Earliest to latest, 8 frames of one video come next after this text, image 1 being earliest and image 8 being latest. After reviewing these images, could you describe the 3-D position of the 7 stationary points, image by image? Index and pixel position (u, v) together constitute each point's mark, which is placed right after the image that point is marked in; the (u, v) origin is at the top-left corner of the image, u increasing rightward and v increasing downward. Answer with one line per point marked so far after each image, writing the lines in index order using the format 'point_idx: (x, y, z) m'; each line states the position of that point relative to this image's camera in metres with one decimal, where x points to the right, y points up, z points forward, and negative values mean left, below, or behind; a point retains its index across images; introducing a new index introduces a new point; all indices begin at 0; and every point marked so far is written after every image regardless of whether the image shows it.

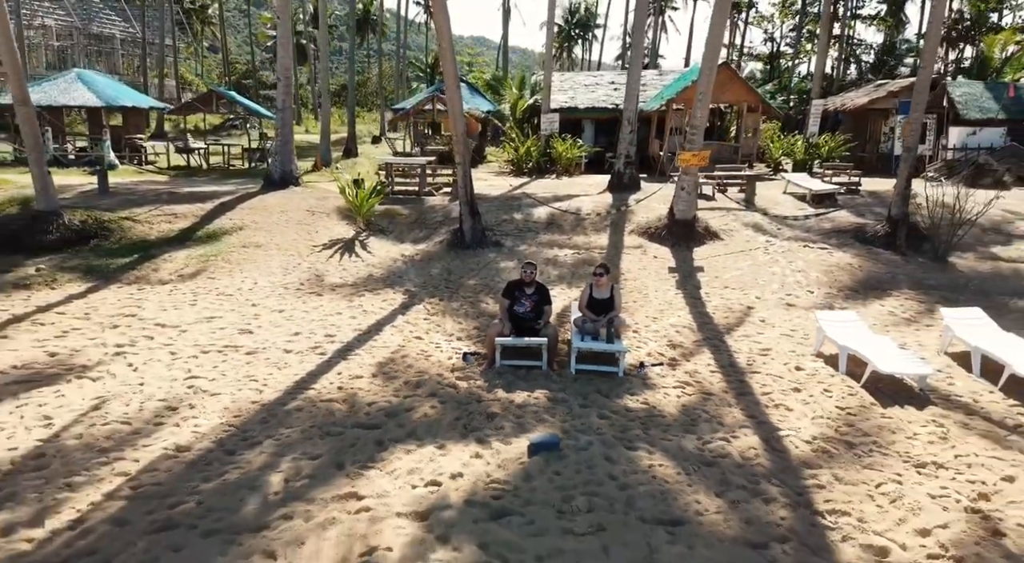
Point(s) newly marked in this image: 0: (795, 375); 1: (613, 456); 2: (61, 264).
0: (+2.7, -0.9, +6.0) m
1: (+0.7, -1.3, +4.7) m
2: (-6.2, +0.2, +8.8) m
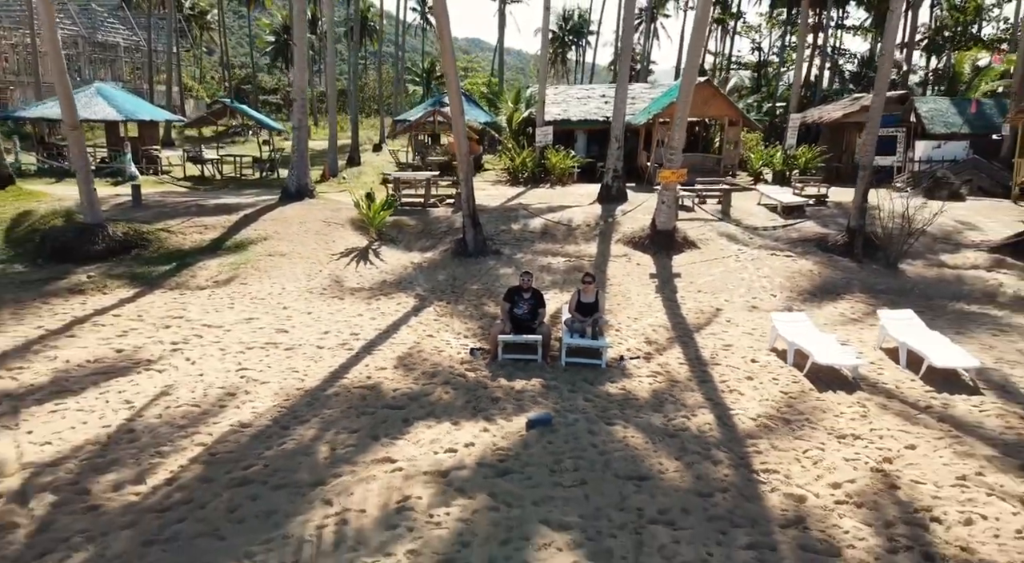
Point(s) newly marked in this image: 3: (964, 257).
0: (+2.7, -1.0, +7.2) m
1: (+0.8, -1.3, +5.8) m
2: (-6.2, +0.2, +9.9) m
3: (+7.9, +0.4, +11.0) m
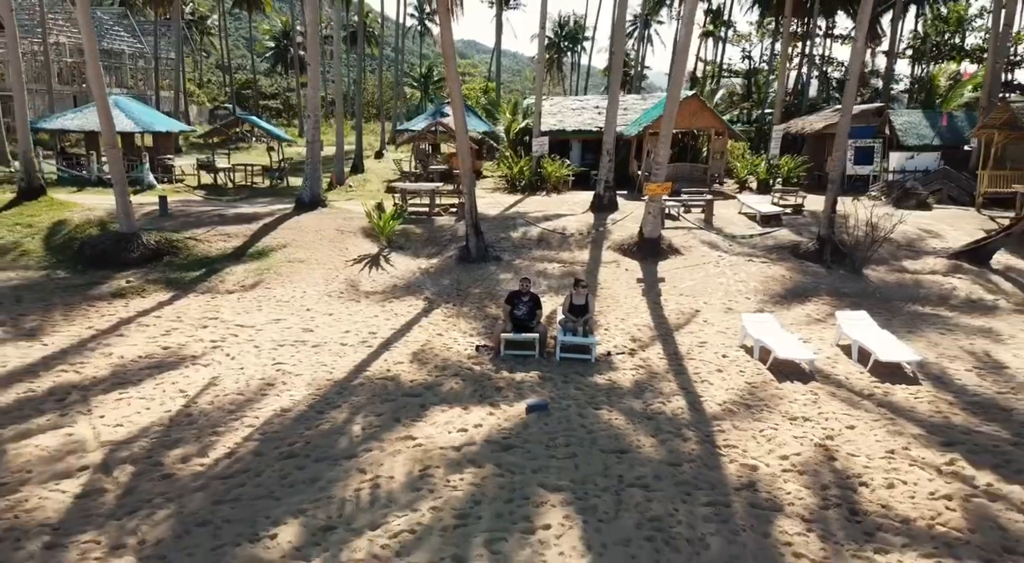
0: (+2.7, -1.0, +8.2) m
1: (+0.8, -1.4, +6.8) m
2: (-6.2, +0.1, +10.8) m
3: (+7.9, +0.4, +12.1) m
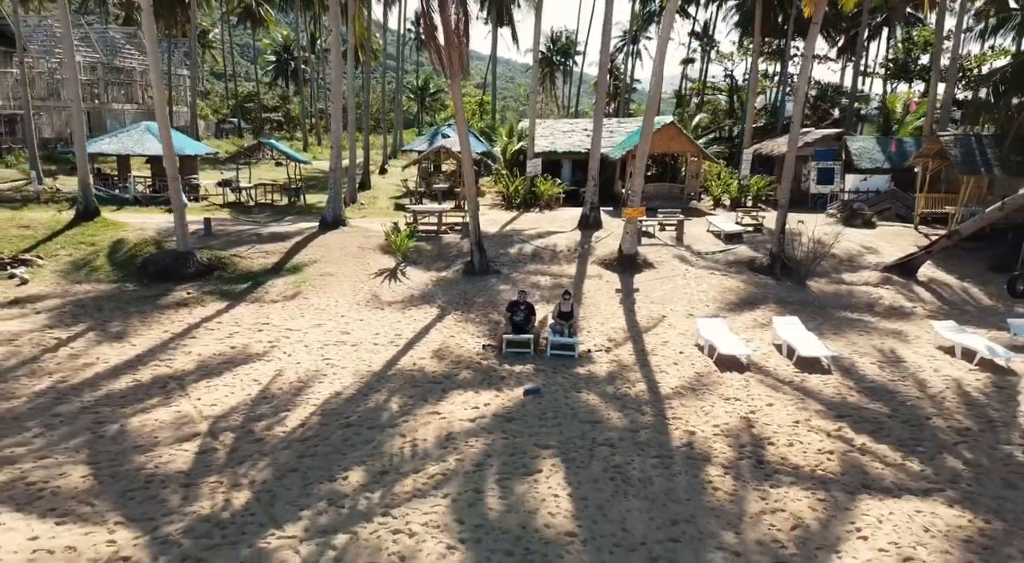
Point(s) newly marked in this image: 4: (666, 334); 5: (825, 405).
0: (+2.7, -1.2, +10.3) m
1: (+0.8, -1.6, +8.9) m
2: (-6.3, -0.2, +12.8) m
3: (+7.8, +0.1, +14.2) m
4: (+2.7, -0.9, +11.2) m
5: (+4.3, -1.7, +8.7) m
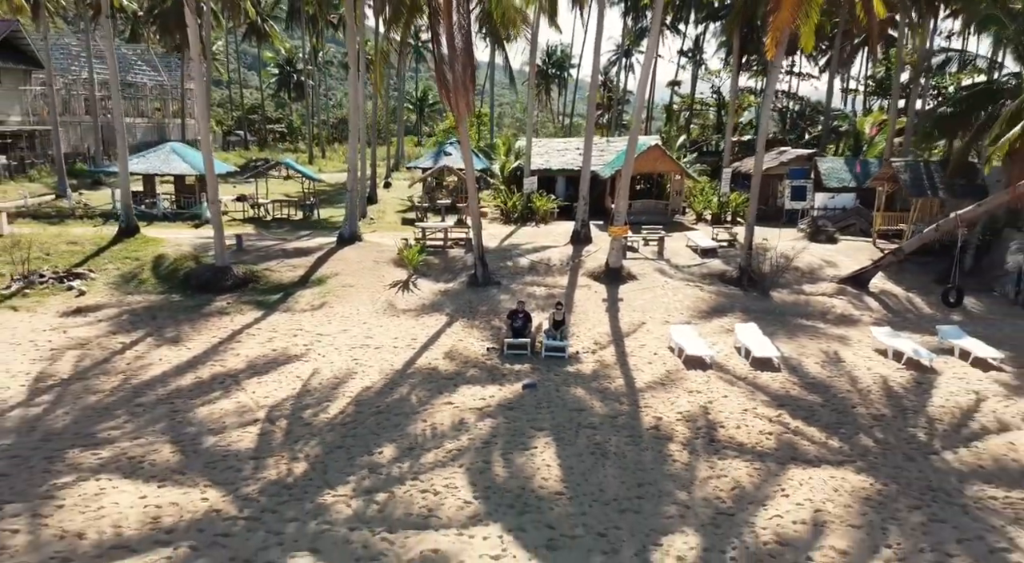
0: (+2.7, -1.4, +12.1) m
1: (+0.8, -1.8, +10.7) m
2: (-6.3, -0.4, +14.6) m
3: (+7.8, -0.1, +16.1) m
4: (+2.7, -1.2, +13.0) m
5: (+4.3, -1.9, +10.5) m
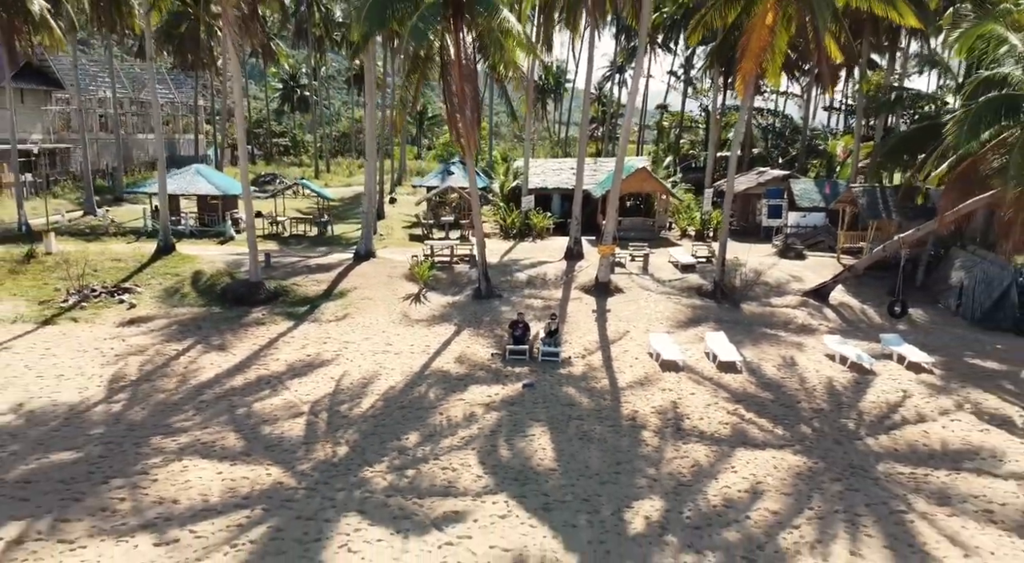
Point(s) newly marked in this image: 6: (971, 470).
0: (+2.7, -1.8, +14.1) m
1: (+0.8, -2.1, +12.7) m
2: (-6.3, -0.8, +16.6) m
3: (+7.8, -0.5, +18.1) m
4: (+2.7, -1.5, +15.0) m
5: (+4.3, -2.2, +12.5) m
6: (+7.4, -3.0, +10.1) m
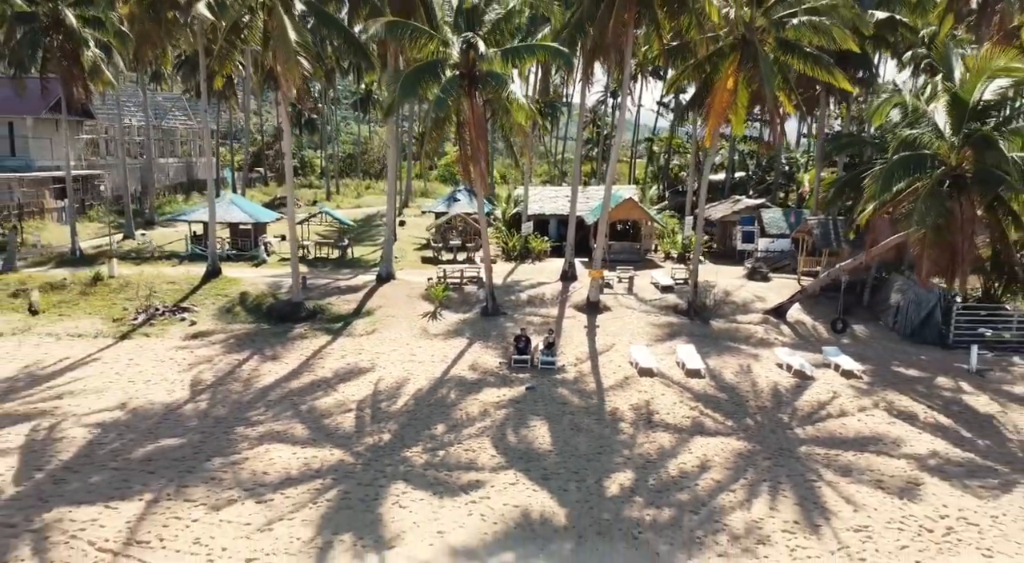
0: (+2.8, -2.4, +17.1) m
1: (+1.0, -2.7, +15.7) m
2: (-6.2, -1.4, +19.6) m
3: (+7.9, -1.2, +21.2) m
4: (+2.9, -2.1, +18.0) m
5: (+4.5, -2.8, +15.5) m
6: (+7.5, -3.5, +13.2) m
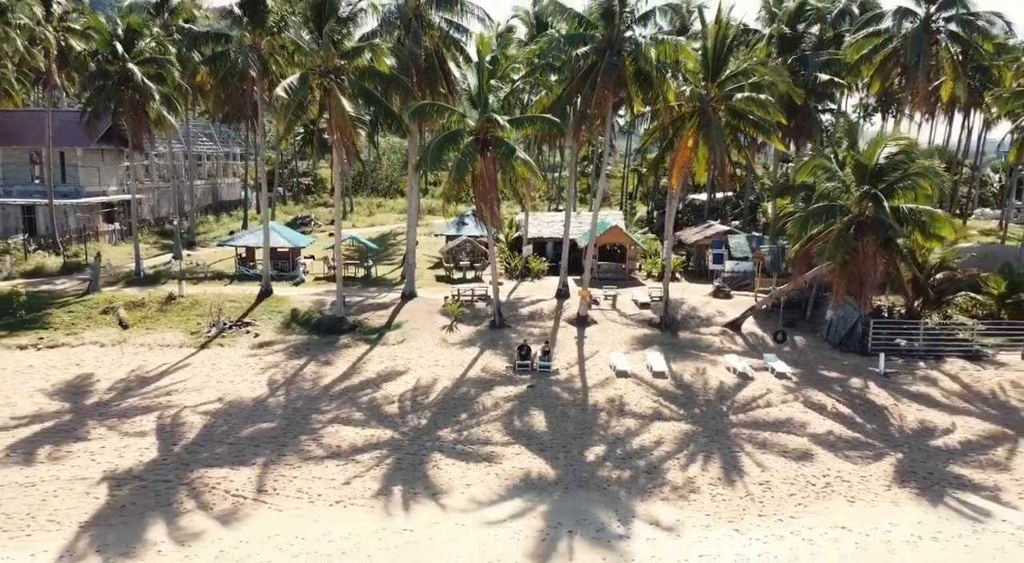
0: (+3.0, -3.1, +21.7) m
1: (+1.1, -3.4, +20.3) m
2: (-6.0, -2.2, +24.1) m
3: (+8.0, -1.9, +25.8) m
4: (+3.0, -2.9, +22.6) m
5: (+4.6, -3.5, +20.1) m
6: (+7.7, -4.2, +17.7) m
